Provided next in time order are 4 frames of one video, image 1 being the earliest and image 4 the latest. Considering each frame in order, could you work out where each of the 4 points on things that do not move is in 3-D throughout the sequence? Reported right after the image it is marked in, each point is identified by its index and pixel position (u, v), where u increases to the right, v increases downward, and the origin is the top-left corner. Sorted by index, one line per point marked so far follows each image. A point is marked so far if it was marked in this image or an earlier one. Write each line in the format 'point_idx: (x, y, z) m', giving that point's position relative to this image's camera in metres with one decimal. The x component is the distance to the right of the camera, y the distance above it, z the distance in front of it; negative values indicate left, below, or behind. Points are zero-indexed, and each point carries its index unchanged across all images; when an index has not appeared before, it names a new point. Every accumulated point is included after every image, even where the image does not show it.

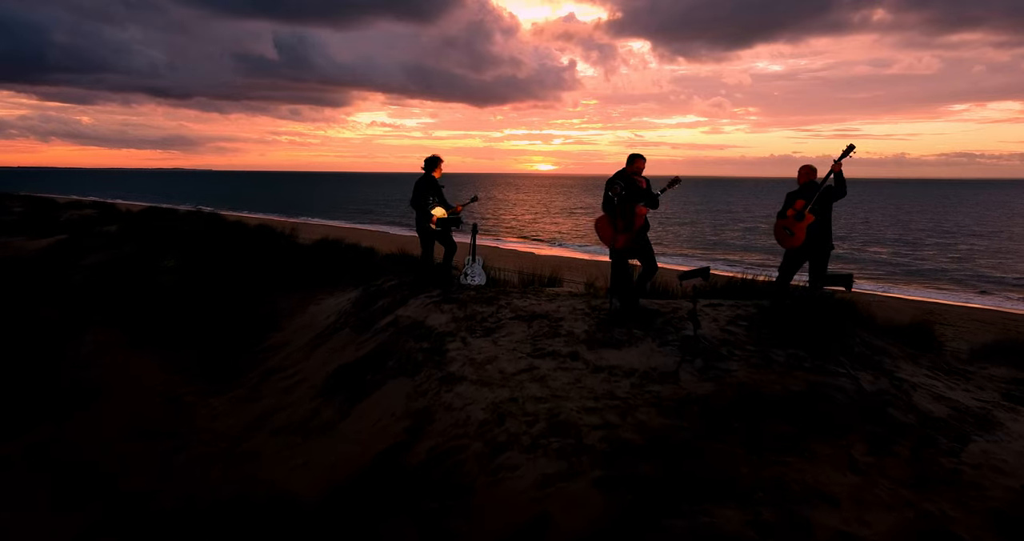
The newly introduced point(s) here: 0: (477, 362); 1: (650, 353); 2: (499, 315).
0: (-0.1, -0.3, +3.6) m
1: (+0.5, -0.3, +3.6) m
2: (-0.1, -0.2, +4.2) m
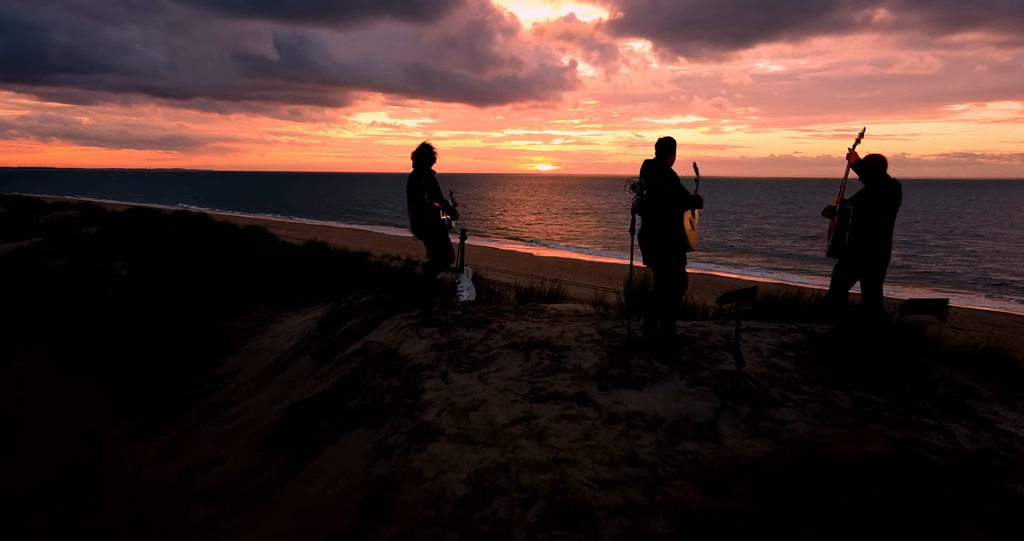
0: (-0.1, -0.4, +2.8) m
1: (+0.4, -0.3, +2.8) m
2: (-0.1, -0.2, +3.4) m
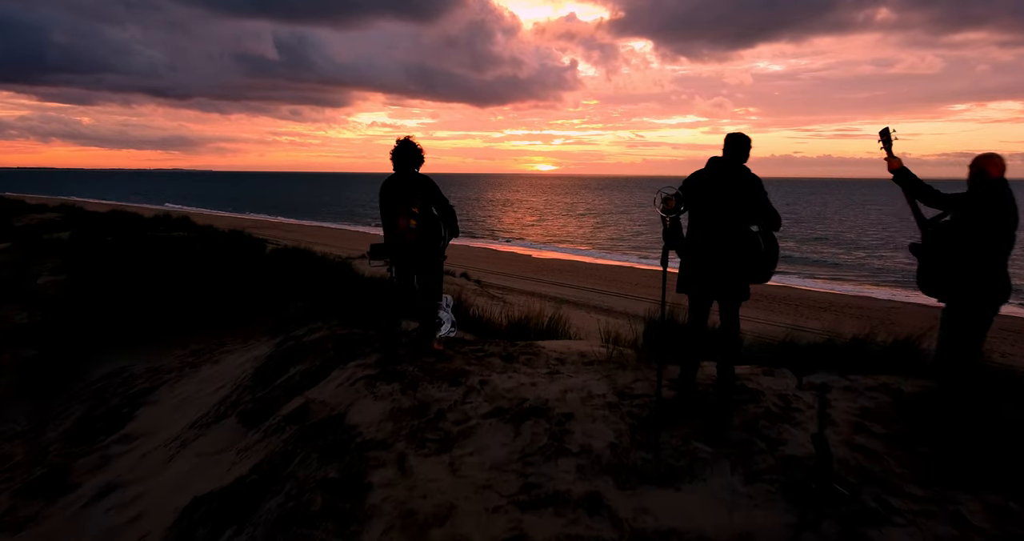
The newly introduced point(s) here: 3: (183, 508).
0: (-0.2, -0.5, +1.9) m
1: (+0.4, -0.4, +2.0) m
2: (-0.1, -0.3, +2.5) m
3: (-0.7, -0.5, +2.4) m
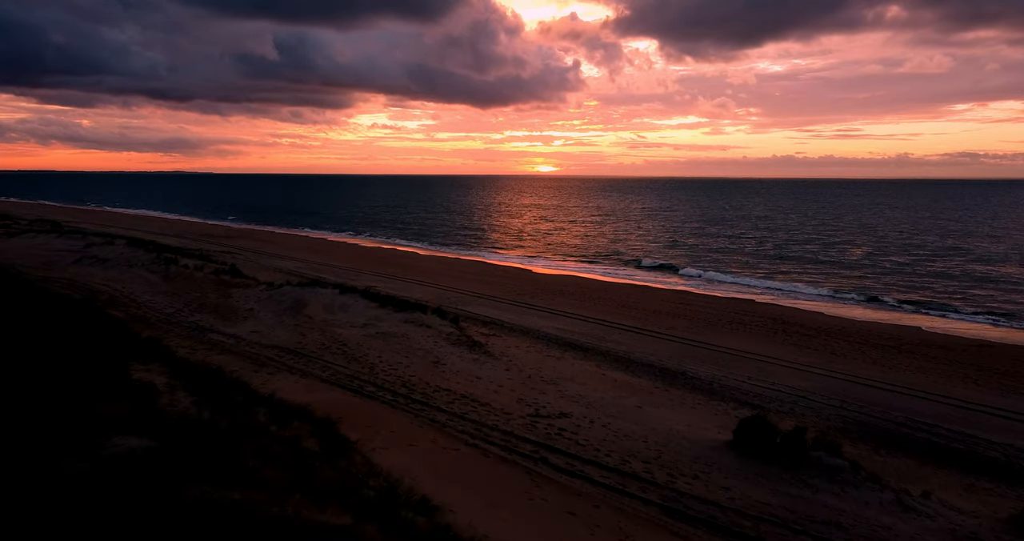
0: (-0.5, -1.2, -4.8) m
1: (+0.1, -1.1, -4.8) m
2: (-0.4, -1.0, -4.2) m
3: (-1.1, -1.2, -4.4) m
